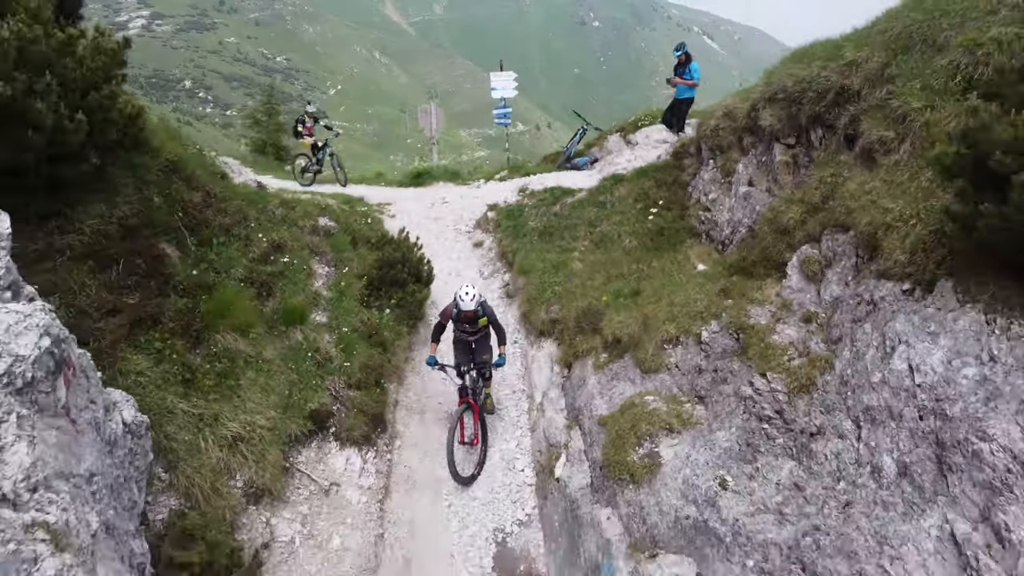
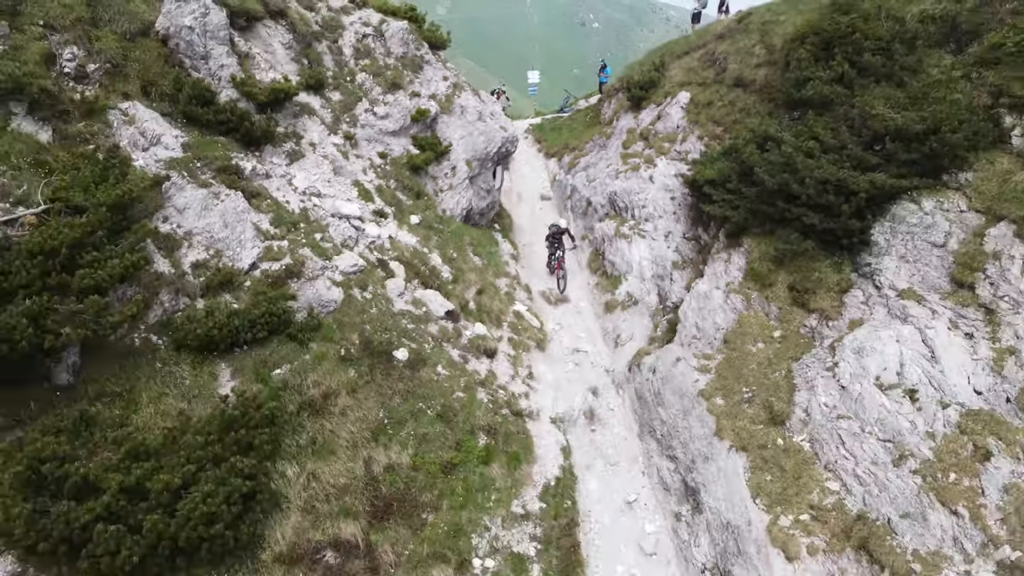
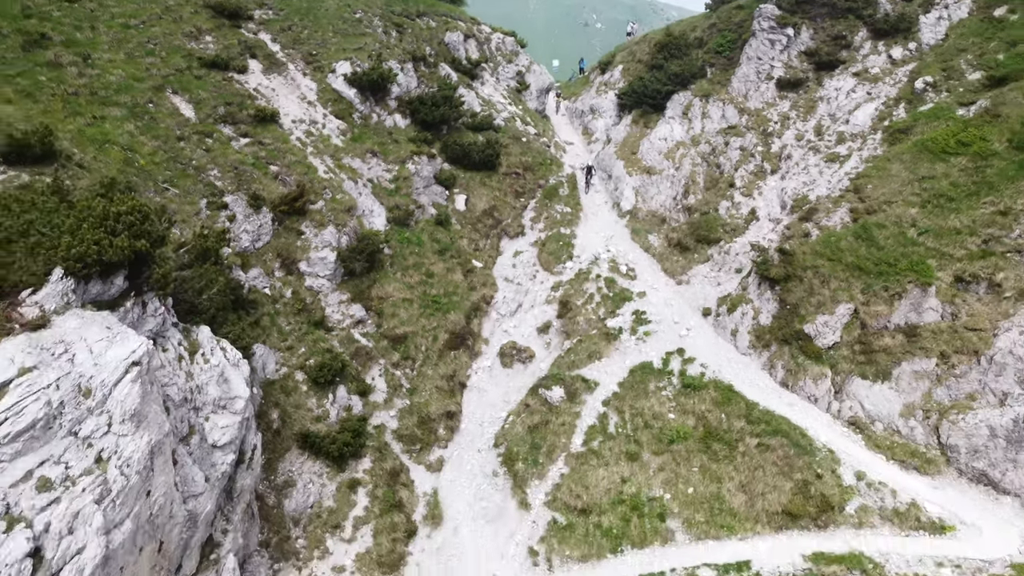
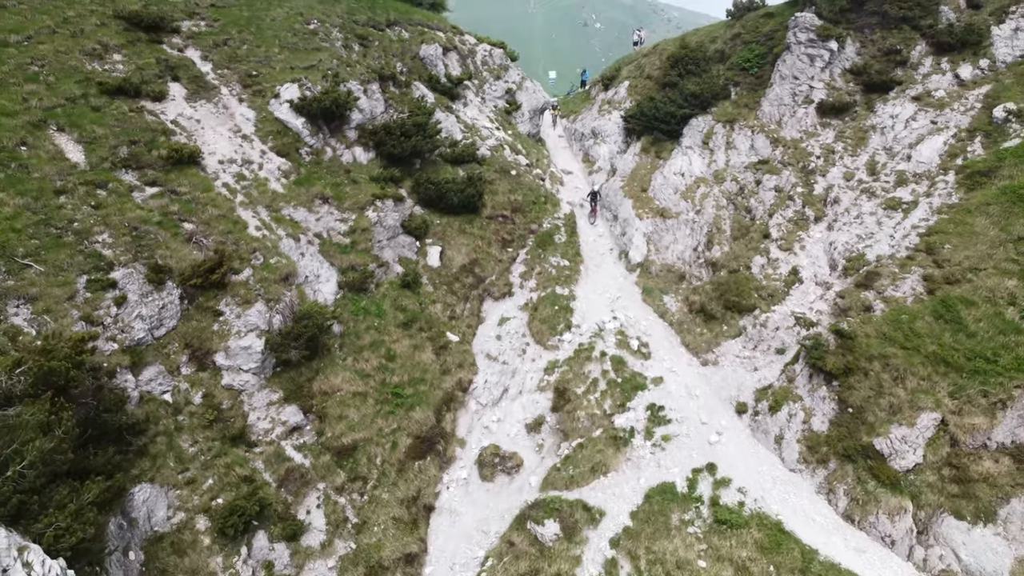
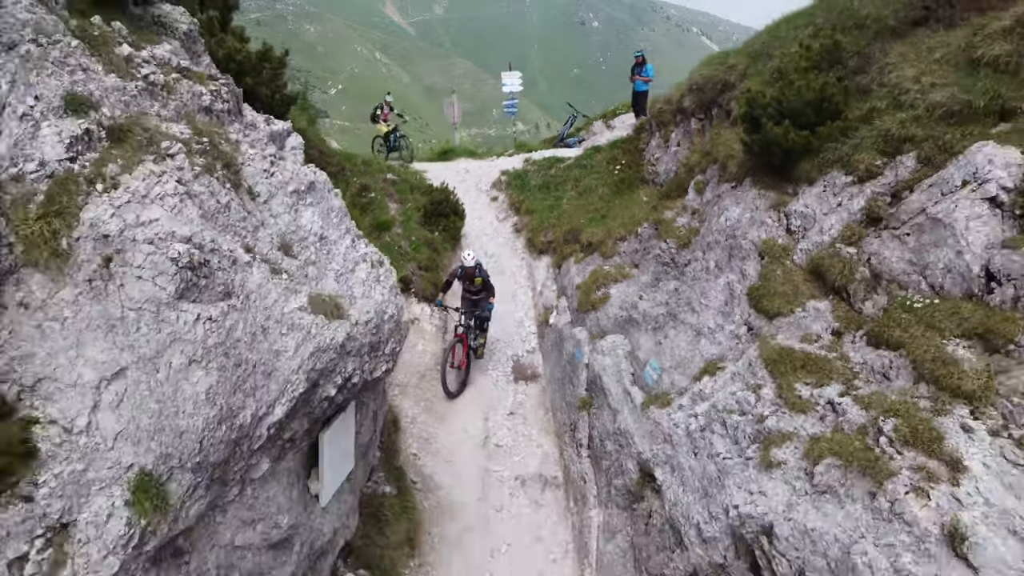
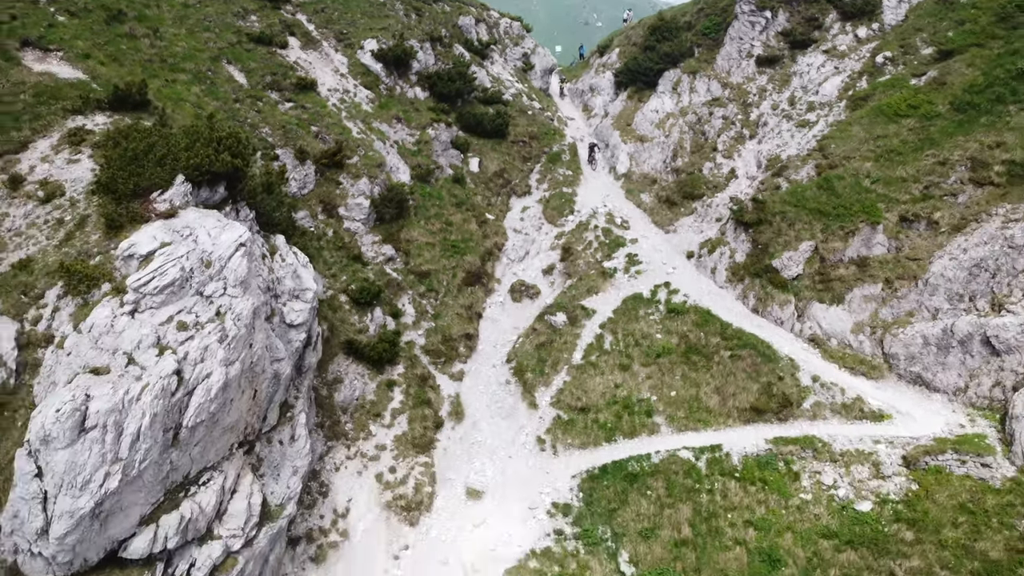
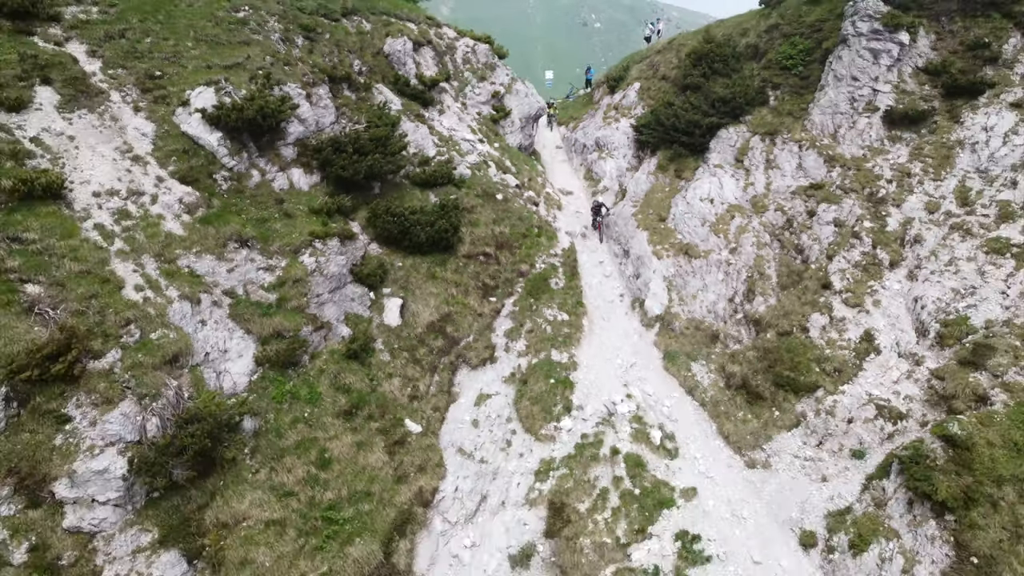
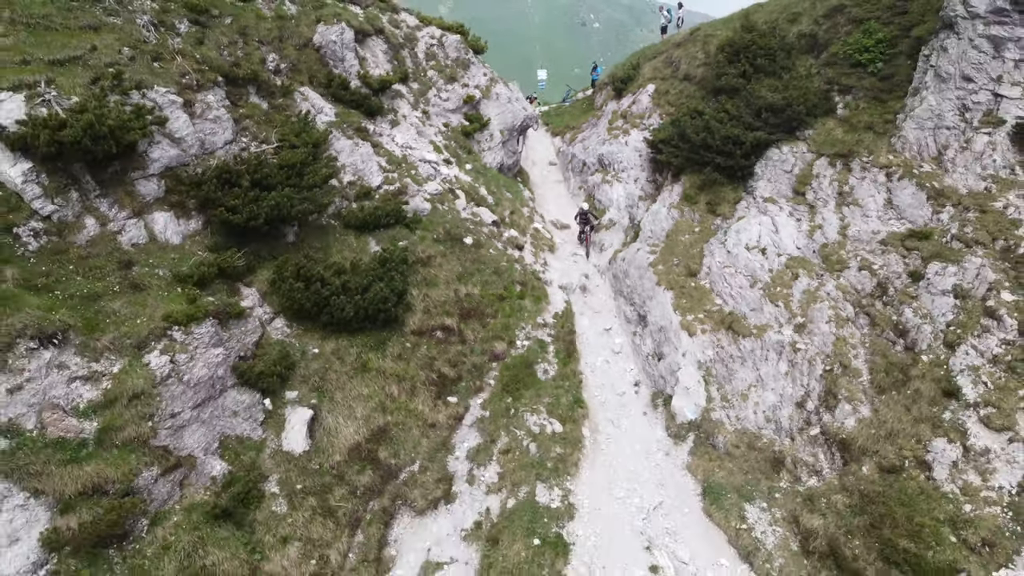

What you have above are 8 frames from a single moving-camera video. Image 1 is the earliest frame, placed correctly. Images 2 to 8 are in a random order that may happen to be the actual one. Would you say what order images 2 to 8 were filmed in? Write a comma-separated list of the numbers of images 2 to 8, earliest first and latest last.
5, 2, 8, 7, 4, 3, 6
